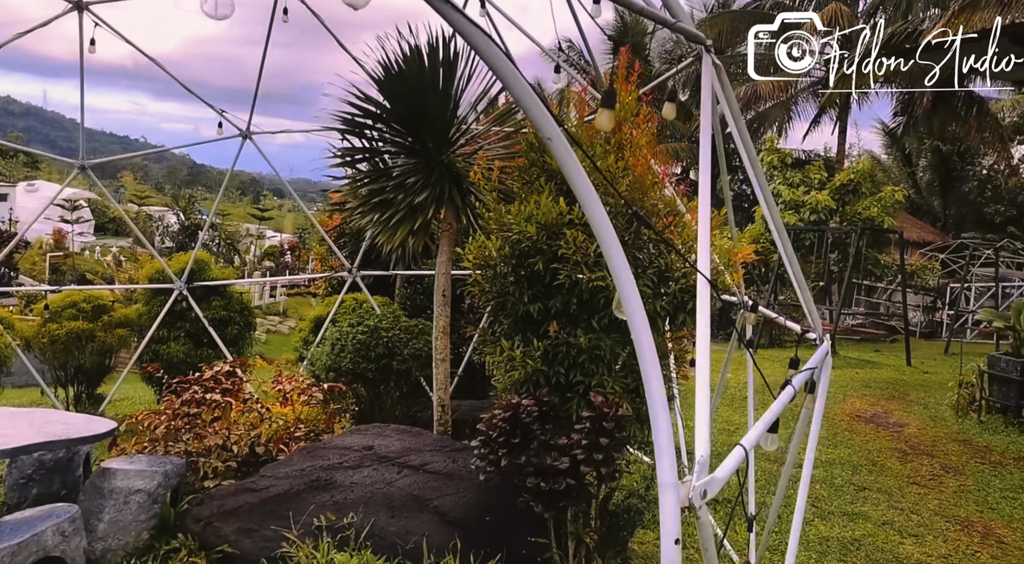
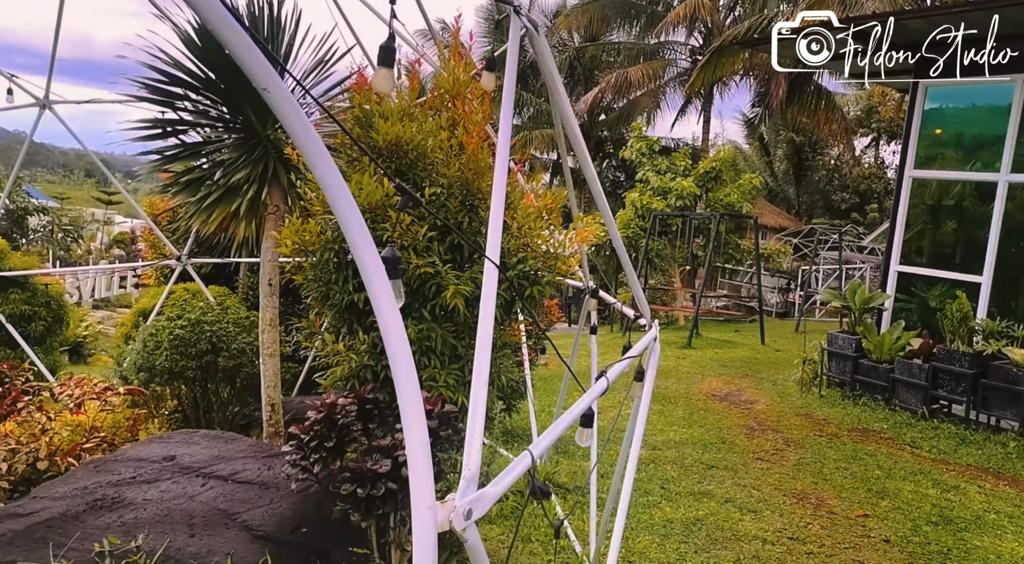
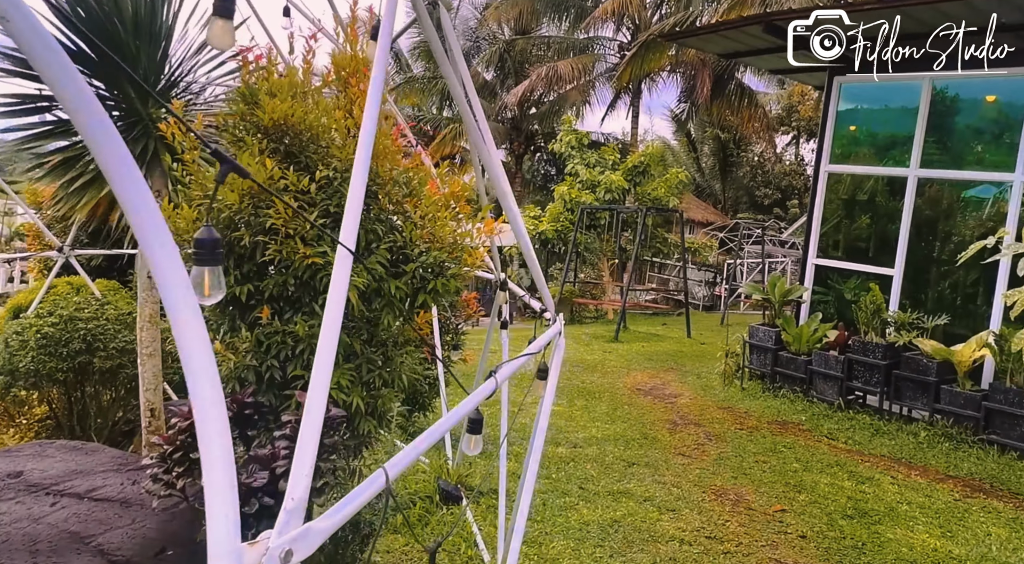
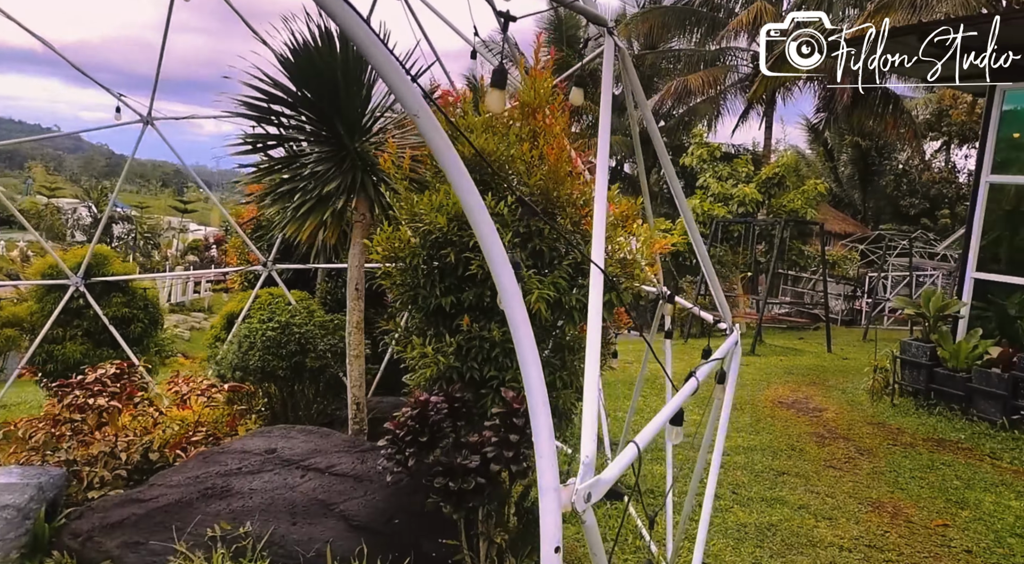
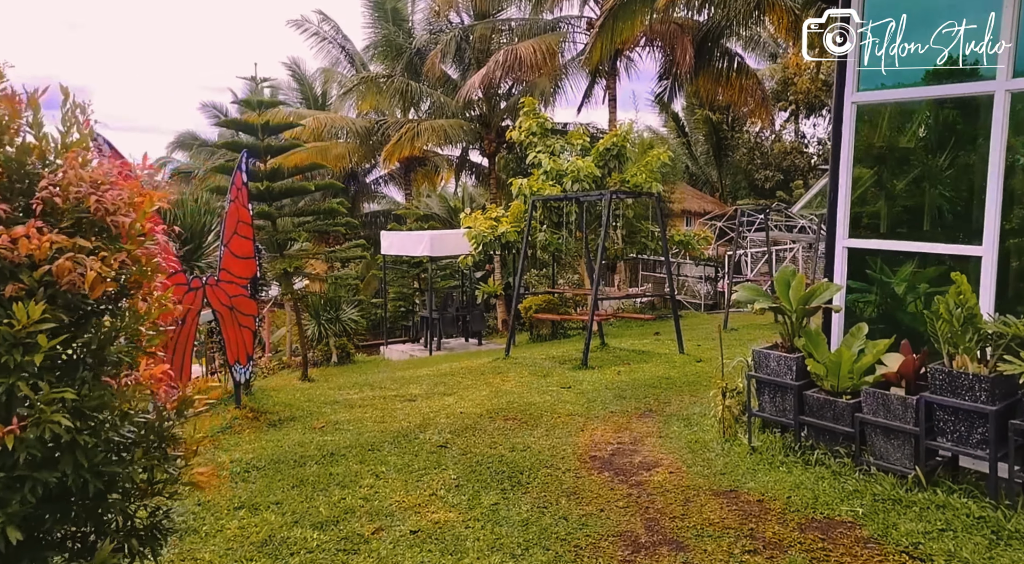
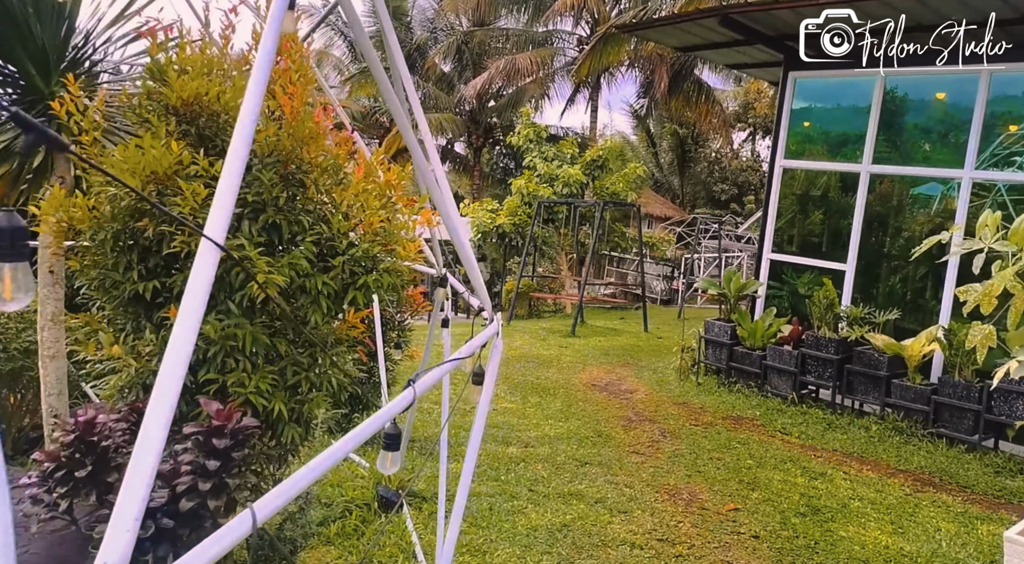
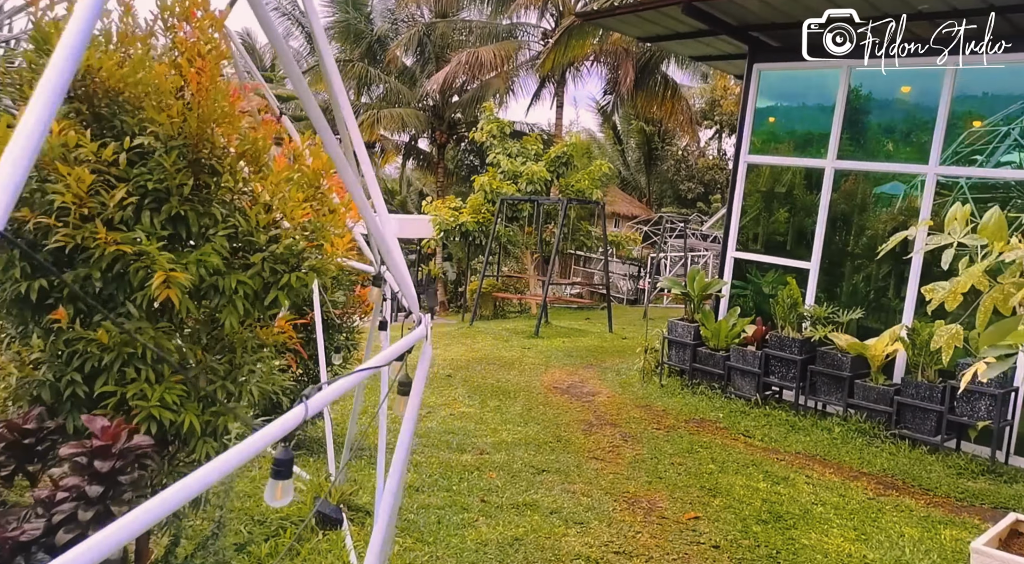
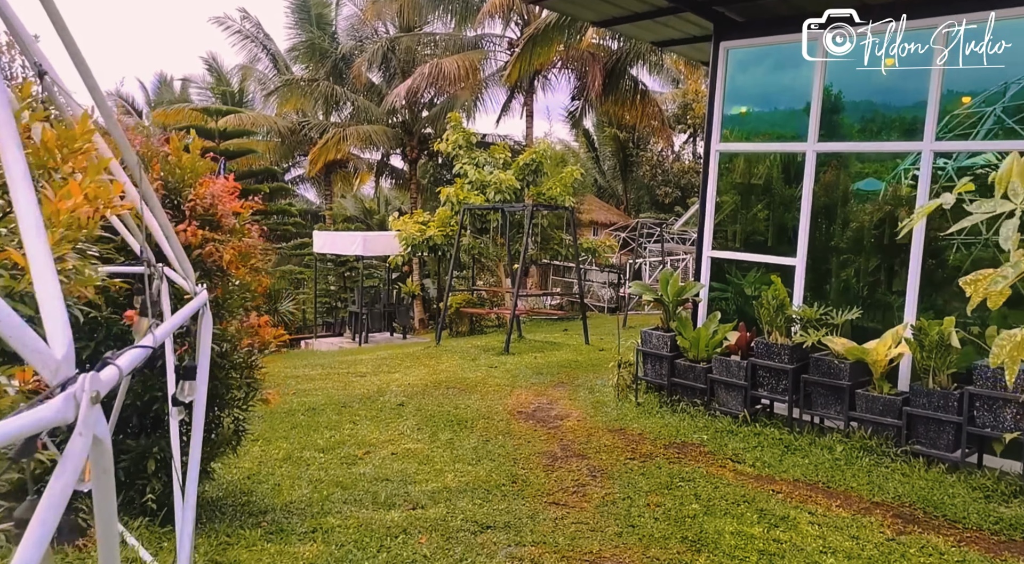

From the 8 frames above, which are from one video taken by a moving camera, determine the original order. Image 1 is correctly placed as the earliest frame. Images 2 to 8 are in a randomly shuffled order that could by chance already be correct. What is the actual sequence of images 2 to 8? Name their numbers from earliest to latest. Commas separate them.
4, 2, 3, 6, 7, 8, 5
